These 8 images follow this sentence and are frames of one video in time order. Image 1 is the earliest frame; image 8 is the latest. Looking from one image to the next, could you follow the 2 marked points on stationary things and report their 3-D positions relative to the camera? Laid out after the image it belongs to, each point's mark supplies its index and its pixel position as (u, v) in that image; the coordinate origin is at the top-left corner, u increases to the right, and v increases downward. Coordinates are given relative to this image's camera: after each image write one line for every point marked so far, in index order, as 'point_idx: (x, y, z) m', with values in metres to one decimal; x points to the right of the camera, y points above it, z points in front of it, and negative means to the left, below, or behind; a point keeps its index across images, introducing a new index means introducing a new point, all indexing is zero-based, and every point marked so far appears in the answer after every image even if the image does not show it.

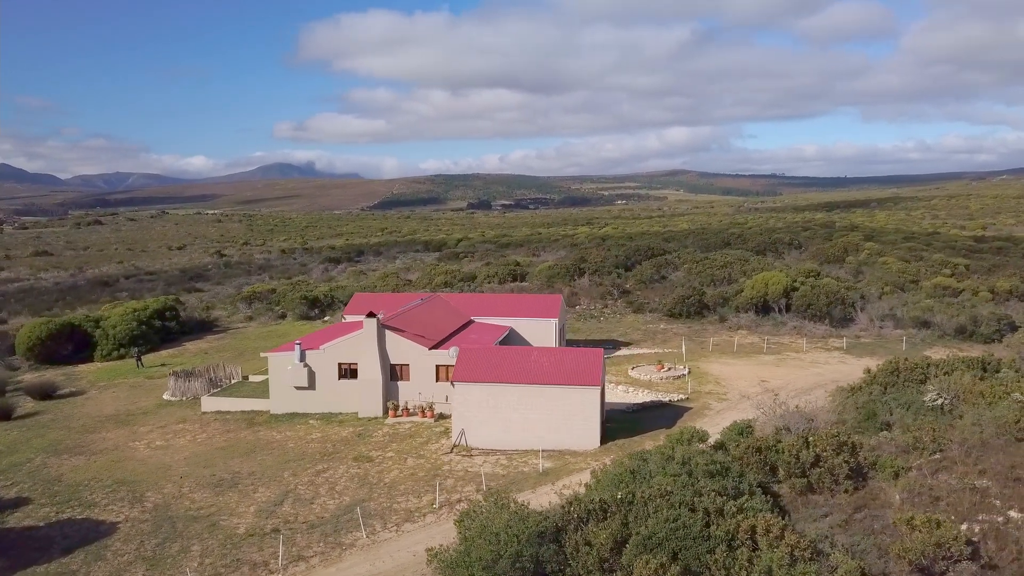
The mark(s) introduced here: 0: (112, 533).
0: (-7.8, -4.8, +16.0) m
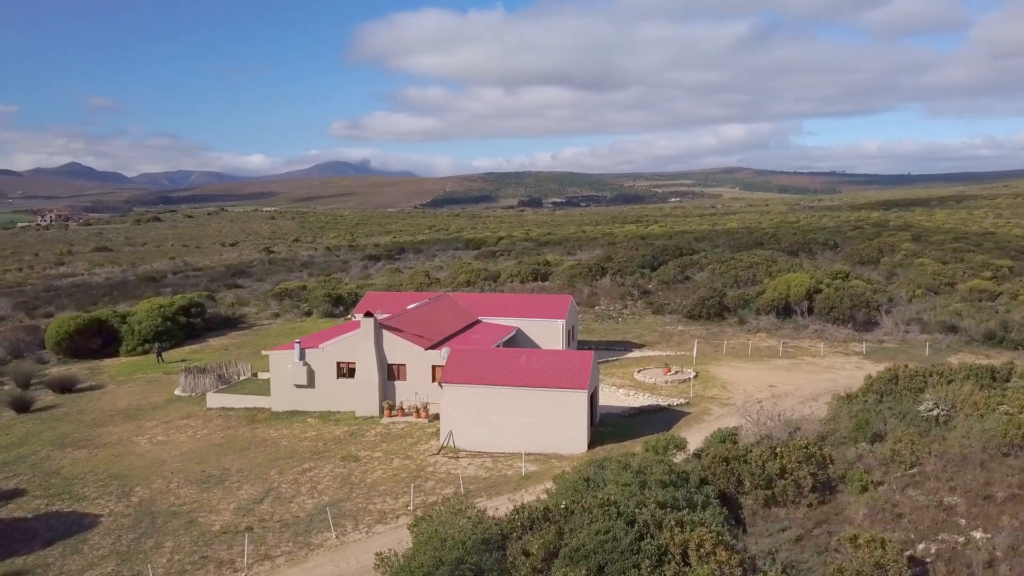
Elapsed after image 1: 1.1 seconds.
0: (-8.4, -4.8, +16.3) m
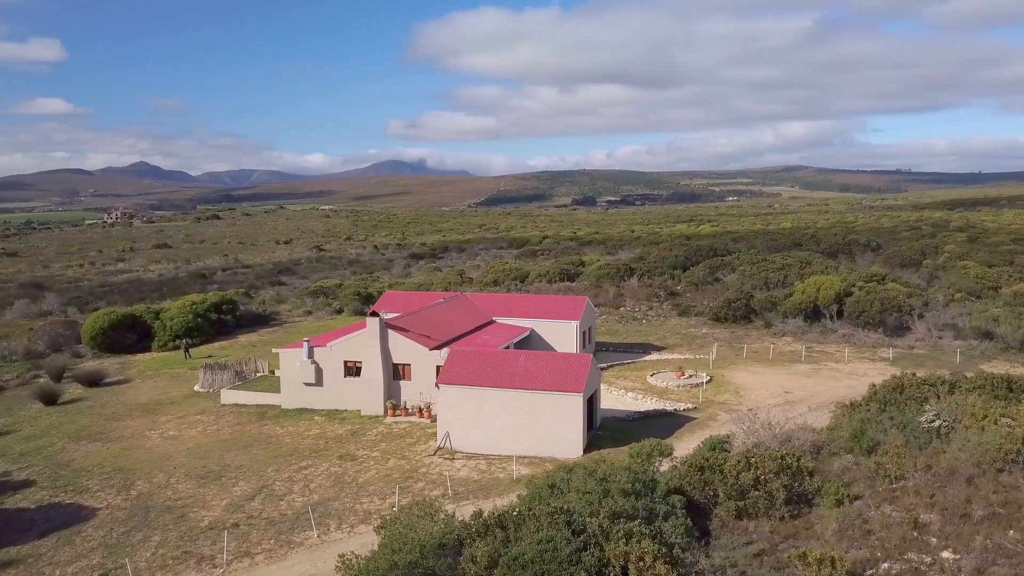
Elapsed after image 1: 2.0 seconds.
0: (-8.7, -4.7, +16.7) m
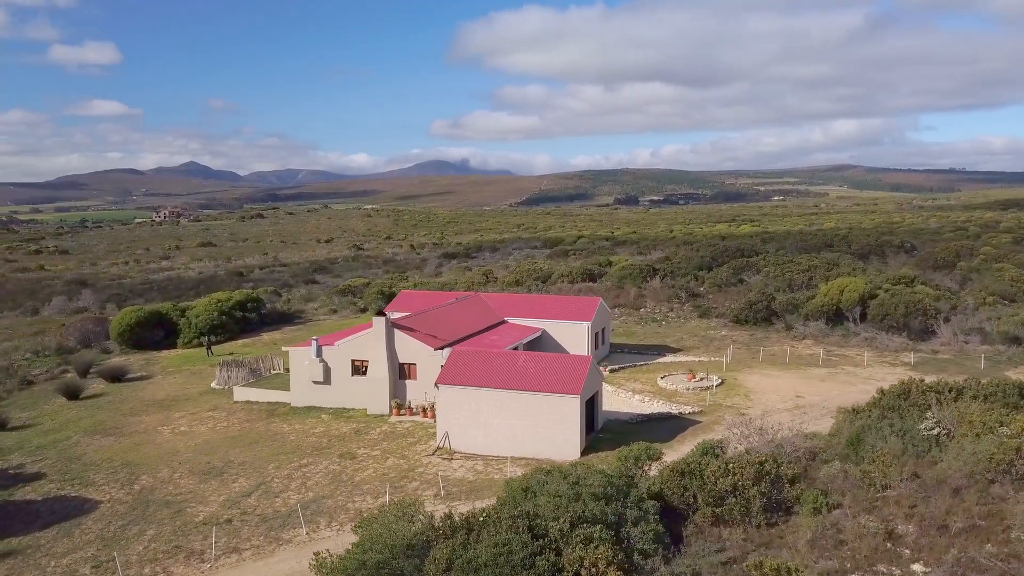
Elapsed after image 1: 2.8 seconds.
0: (-8.8, -4.7, +17.1) m
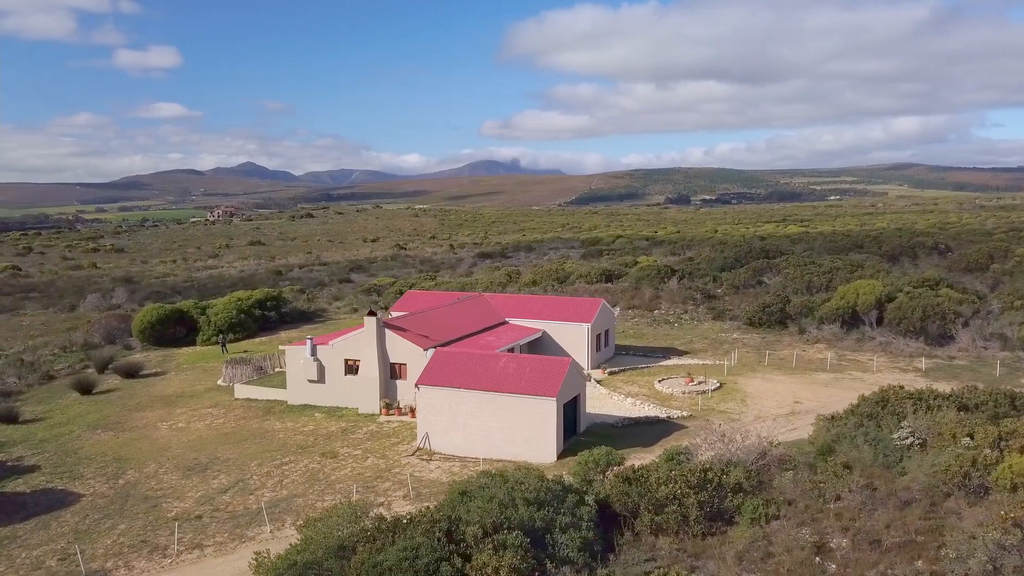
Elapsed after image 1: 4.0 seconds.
0: (-9.5, -4.7, +17.6) m
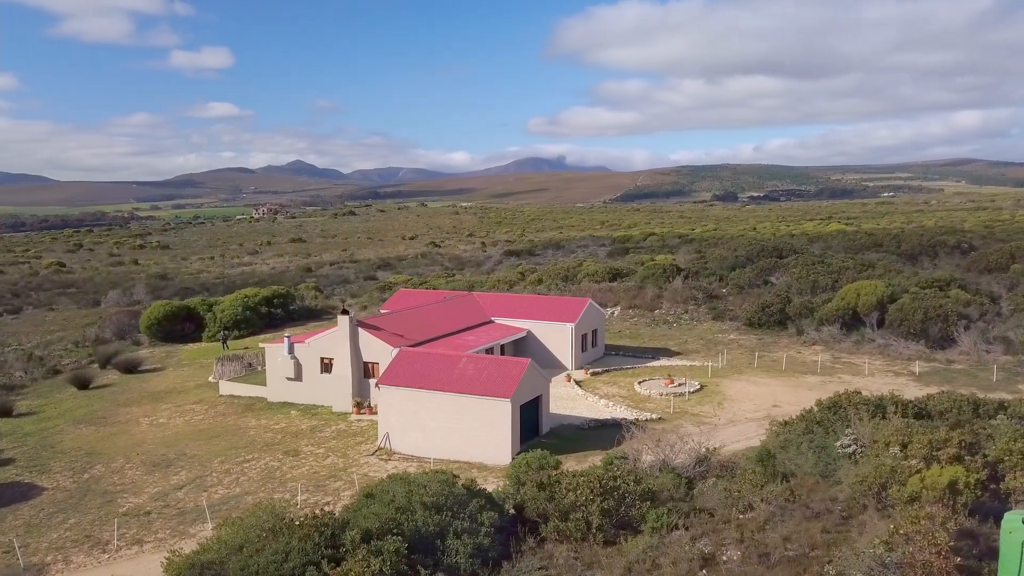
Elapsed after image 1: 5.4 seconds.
0: (-10.5, -4.6, +17.9) m
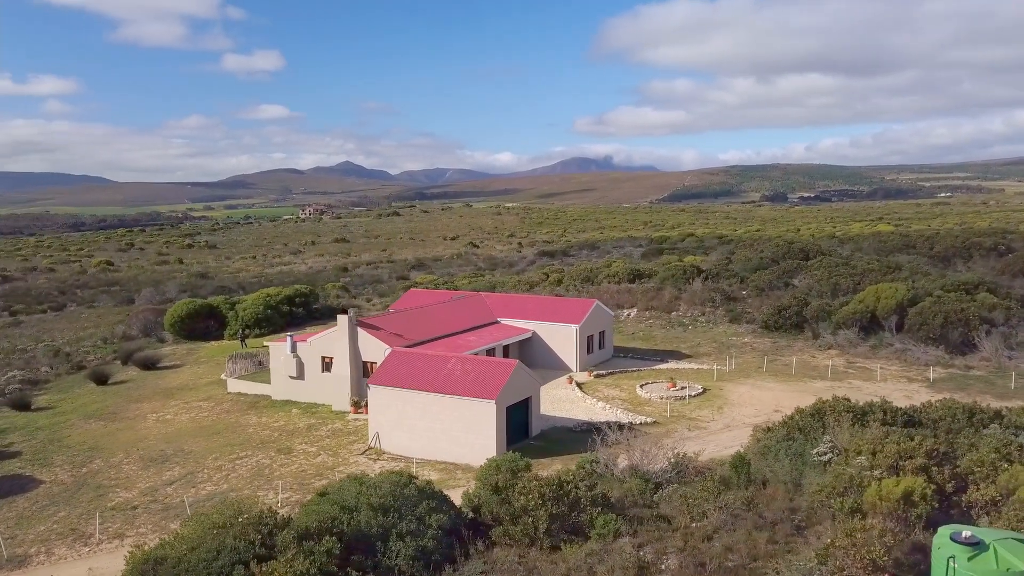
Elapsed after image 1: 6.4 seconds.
0: (-10.9, -4.6, +18.4) m
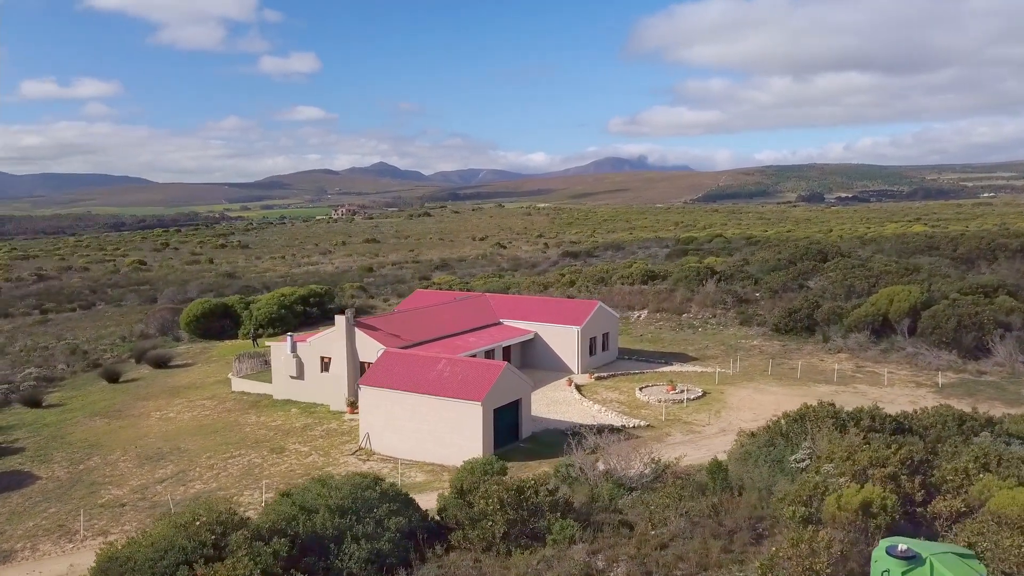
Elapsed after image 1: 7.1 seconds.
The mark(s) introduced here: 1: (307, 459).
0: (-11.2, -4.6, +18.7) m
1: (-4.9, -4.1, +19.6) m
